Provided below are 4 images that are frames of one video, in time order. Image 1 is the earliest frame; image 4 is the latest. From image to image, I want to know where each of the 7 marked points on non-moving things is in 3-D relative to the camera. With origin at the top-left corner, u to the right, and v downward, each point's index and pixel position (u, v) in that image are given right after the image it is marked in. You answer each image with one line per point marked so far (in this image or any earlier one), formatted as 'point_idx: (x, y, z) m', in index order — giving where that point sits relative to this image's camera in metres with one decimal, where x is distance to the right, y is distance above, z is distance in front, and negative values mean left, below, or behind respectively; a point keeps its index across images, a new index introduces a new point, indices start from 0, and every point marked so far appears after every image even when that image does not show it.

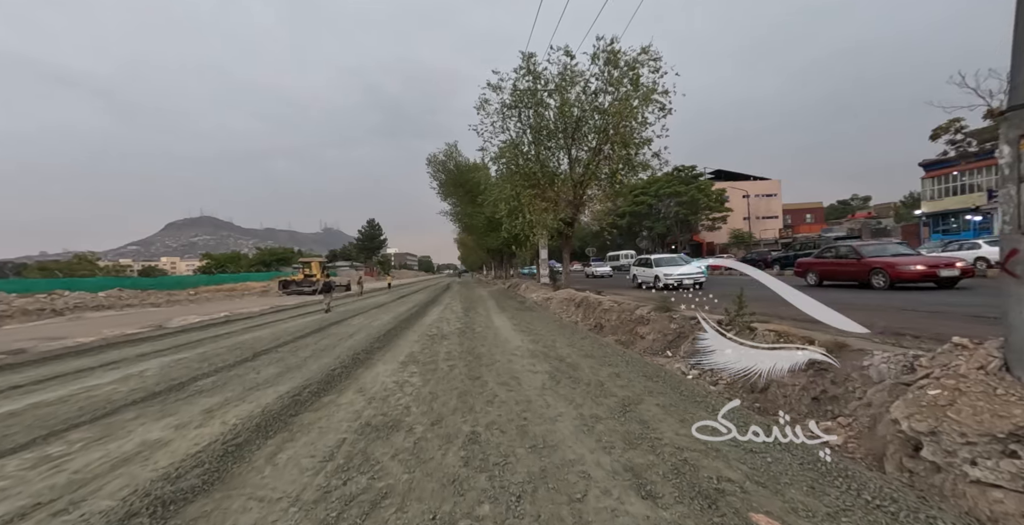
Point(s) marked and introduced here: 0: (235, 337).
0: (-9.4, -2.5, +12.5) m
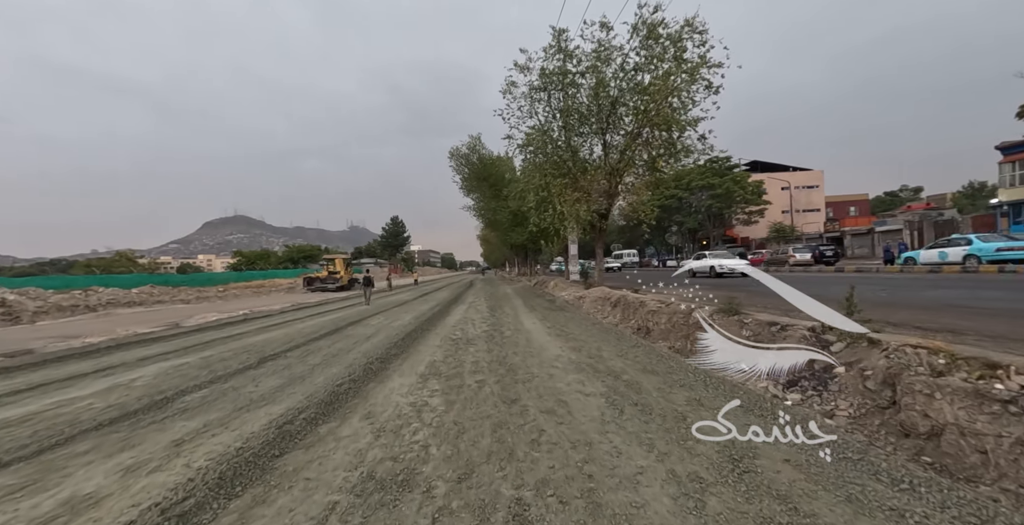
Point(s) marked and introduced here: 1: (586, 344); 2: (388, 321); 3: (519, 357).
0: (-8.4, -2.4, +11.7) m
1: (+1.6, -1.8, +8.1) m
2: (-4.9, -2.3, +14.3) m
3: (+0.2, -1.9, +7.1) m
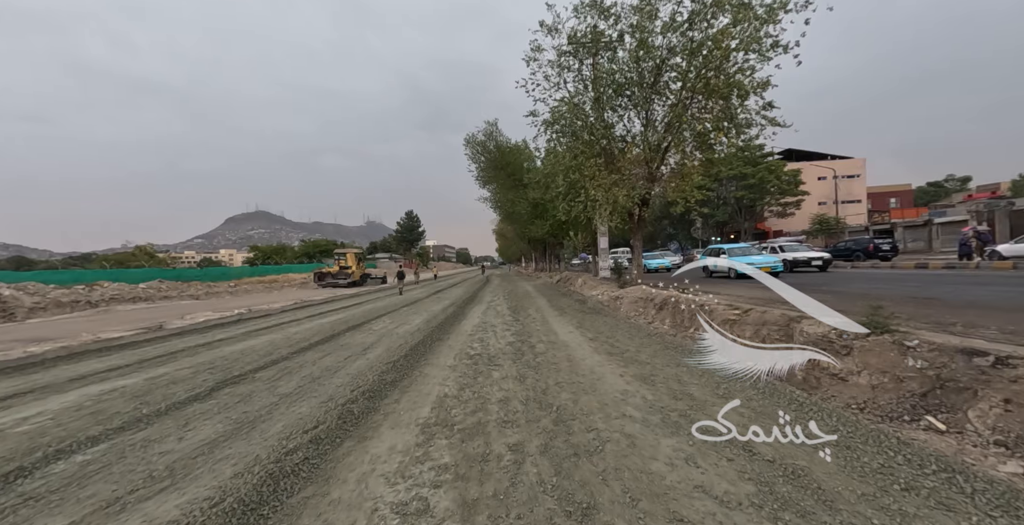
0: (-7.6, -2.2, +9.8) m
1: (+2.3, -1.7, +5.8) m
2: (-4.0, -2.1, +12.3) m
3: (+0.8, -1.8, +4.9) m
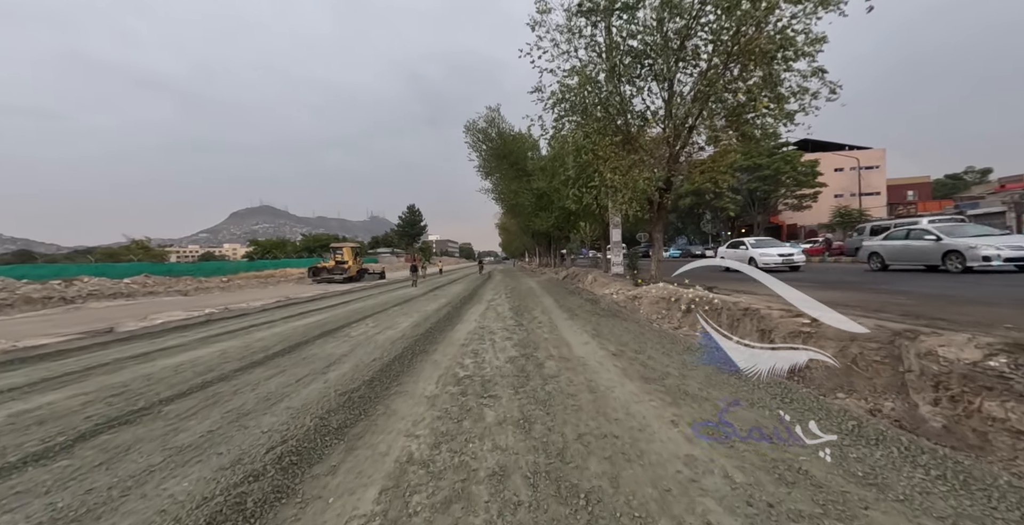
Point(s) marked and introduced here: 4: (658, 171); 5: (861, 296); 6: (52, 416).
0: (-7.5, -2.1, +8.1) m
1: (+2.3, -1.6, +4.0) m
2: (-3.9, -1.9, +10.5) m
3: (+0.7, -1.7, +3.1) m
4: (+5.3, +3.3, +13.1) m
5: (+9.2, -0.9, +9.5) m
6: (-6.0, -2.0, +4.9) m
